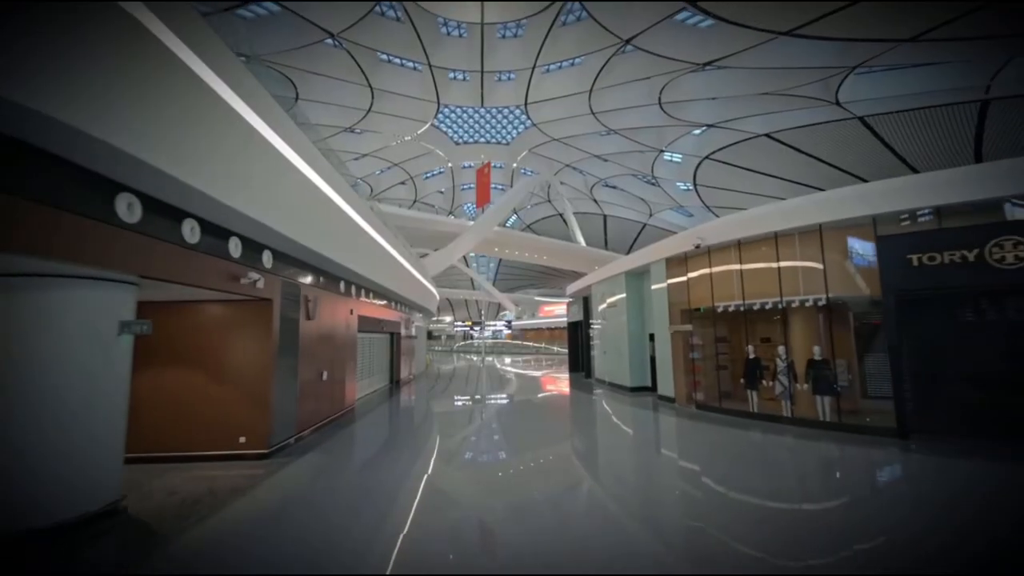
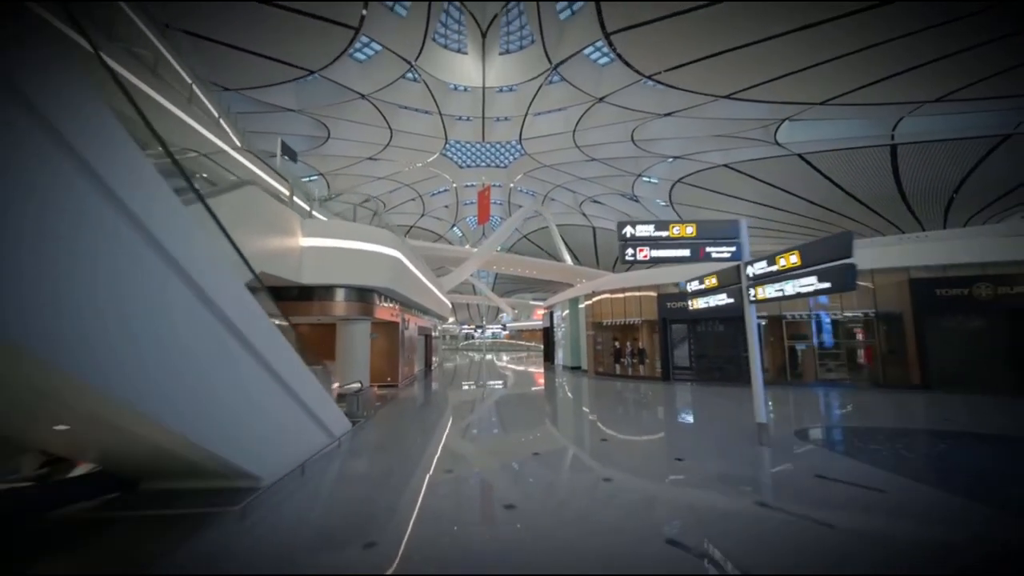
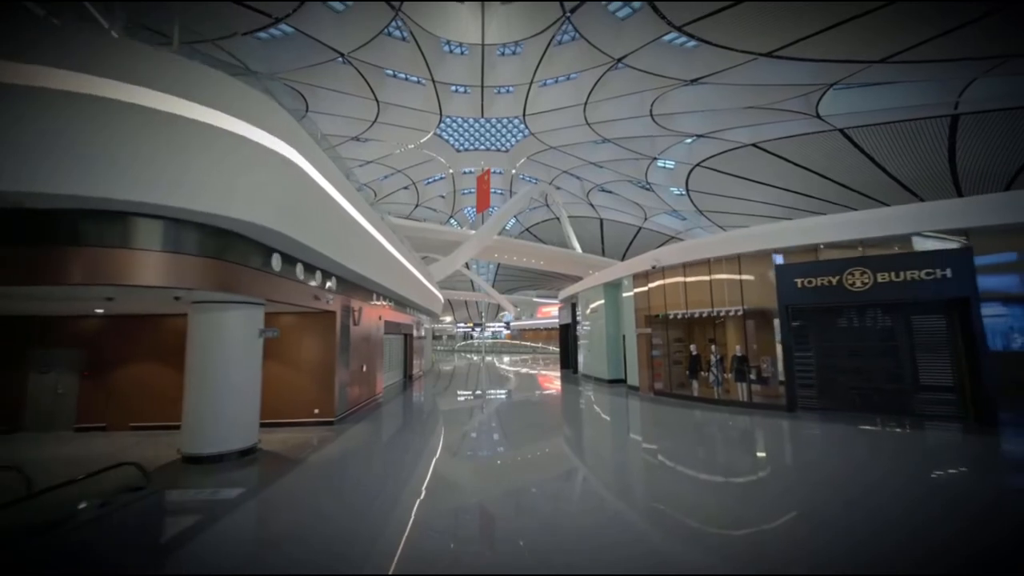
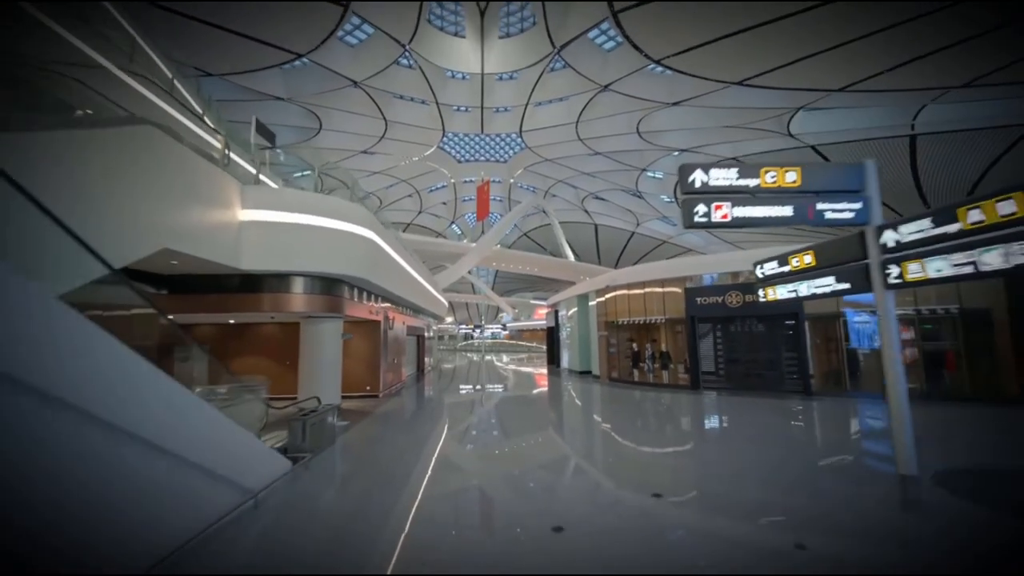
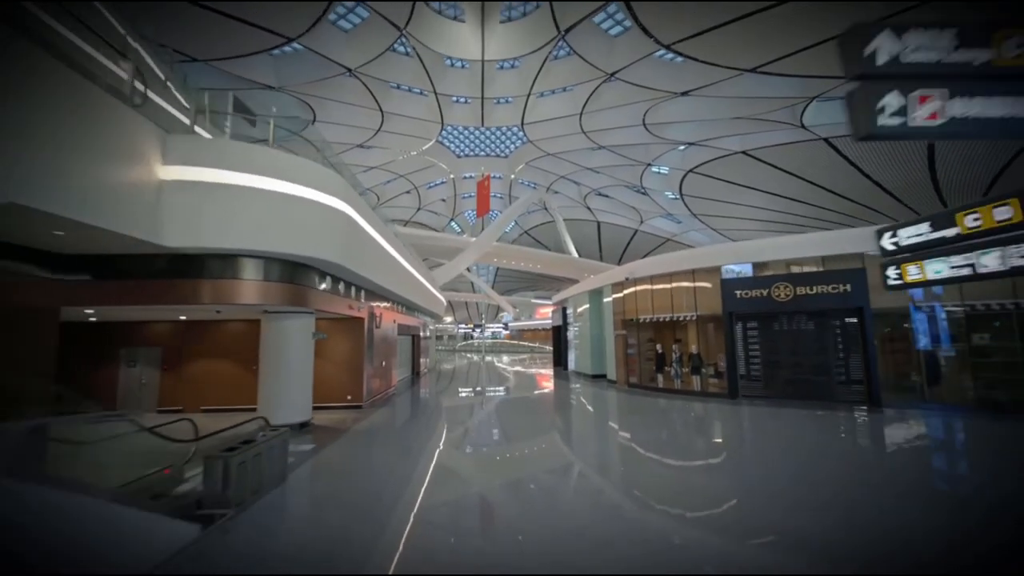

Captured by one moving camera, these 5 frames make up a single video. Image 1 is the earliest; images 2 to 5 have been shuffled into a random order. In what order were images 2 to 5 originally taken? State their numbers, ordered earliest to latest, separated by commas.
3, 5, 4, 2
